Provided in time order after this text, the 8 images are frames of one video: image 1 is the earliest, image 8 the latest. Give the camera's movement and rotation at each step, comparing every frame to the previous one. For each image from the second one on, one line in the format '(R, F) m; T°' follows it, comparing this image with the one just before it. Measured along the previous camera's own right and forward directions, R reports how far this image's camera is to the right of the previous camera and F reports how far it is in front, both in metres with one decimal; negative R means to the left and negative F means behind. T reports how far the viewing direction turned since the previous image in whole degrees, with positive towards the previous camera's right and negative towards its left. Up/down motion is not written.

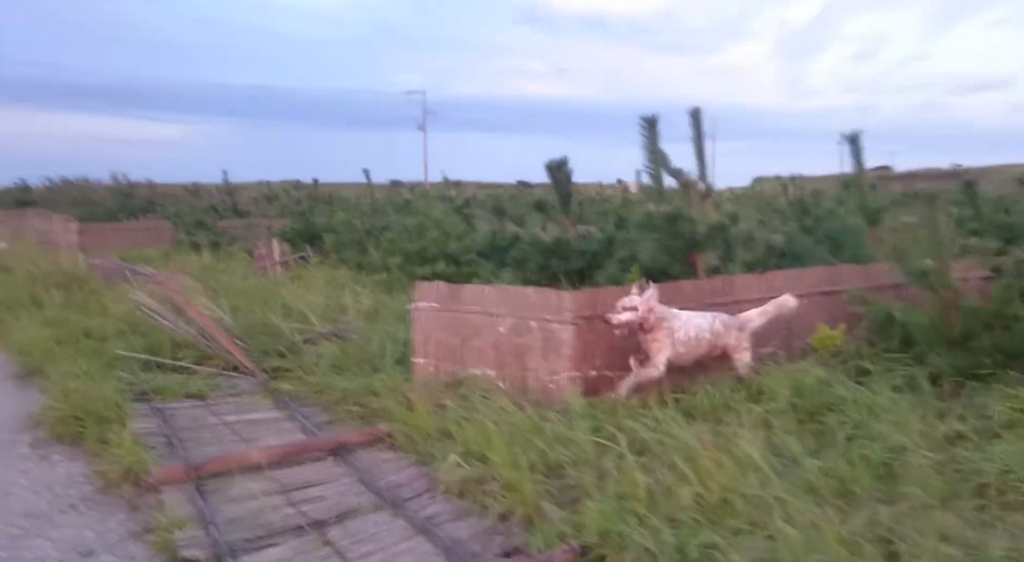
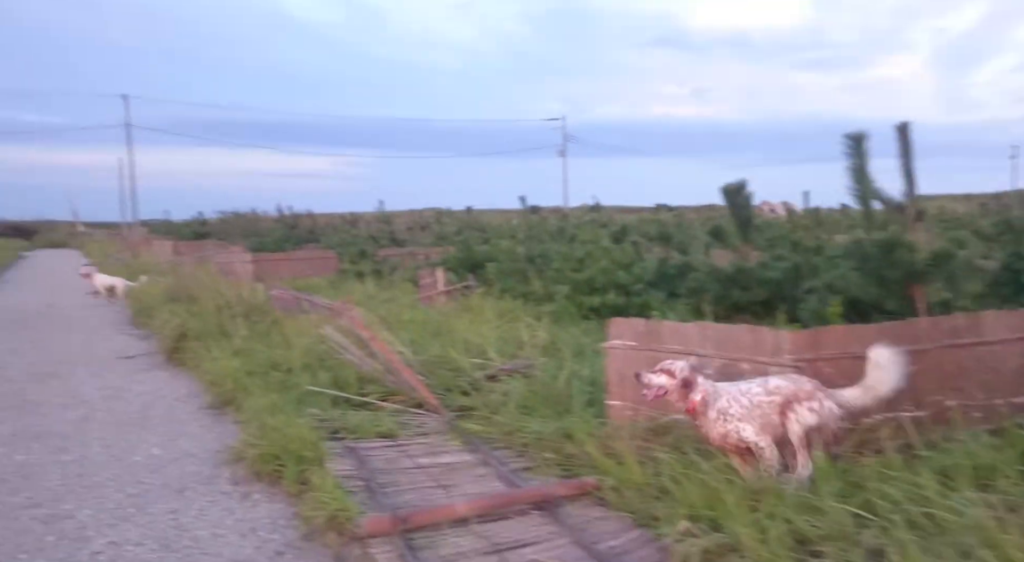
(-0.6, +0.5) m; -10°
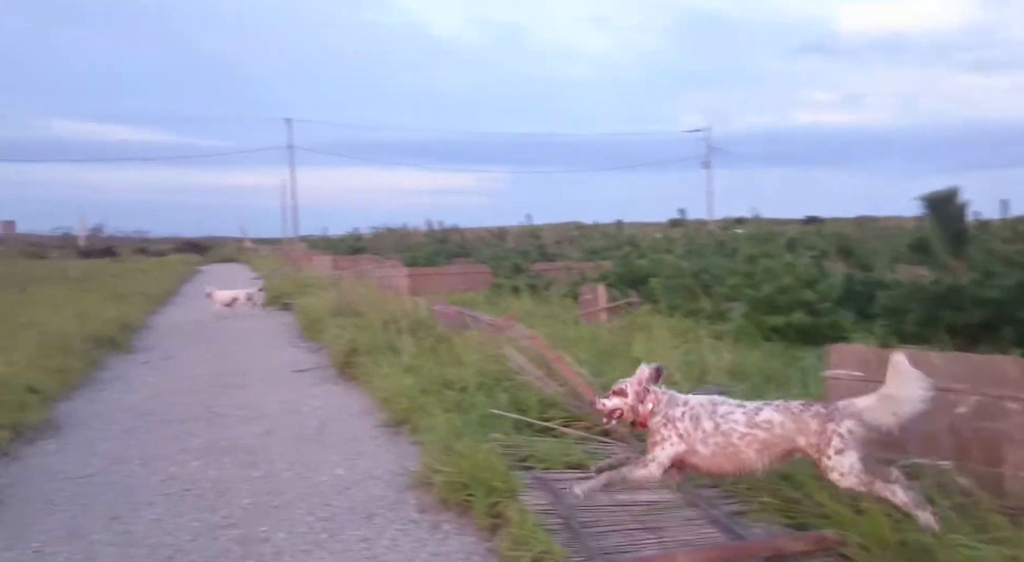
(-0.5, +0.5) m; -10°
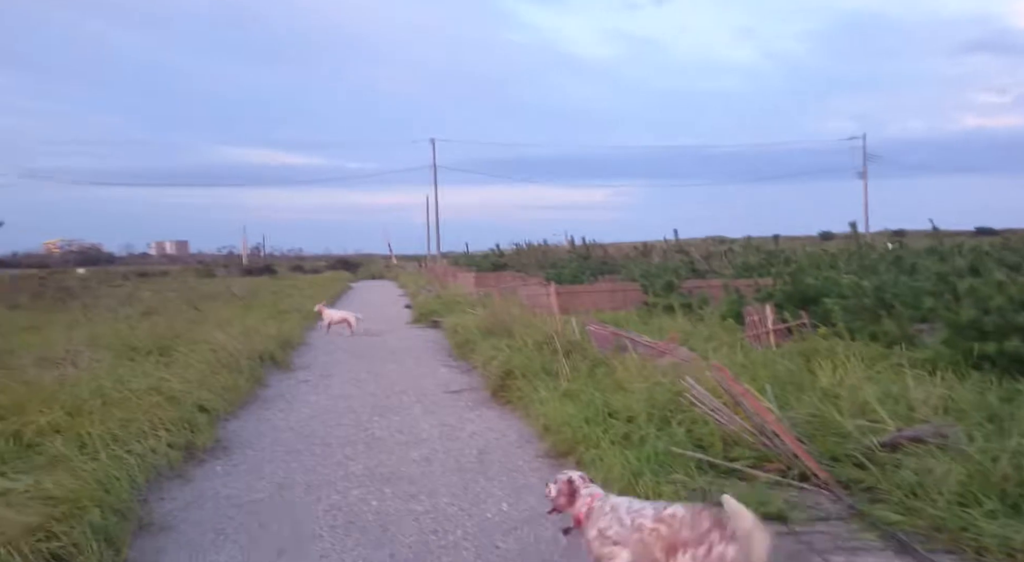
(-0.3, +0.5) m; -10°
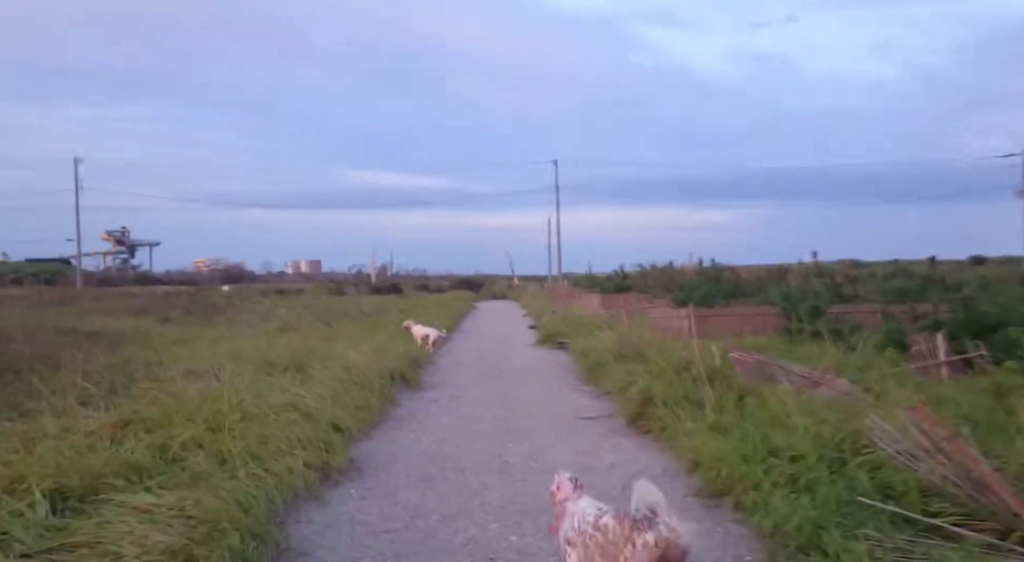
(-0.2, +0.4) m; -9°
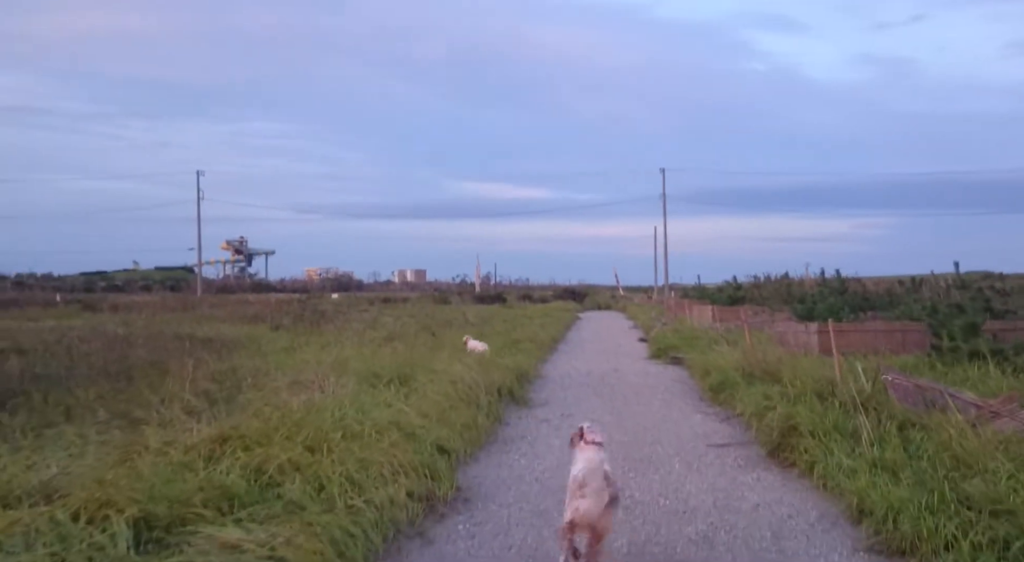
(-0.2, +0.7) m; -8°
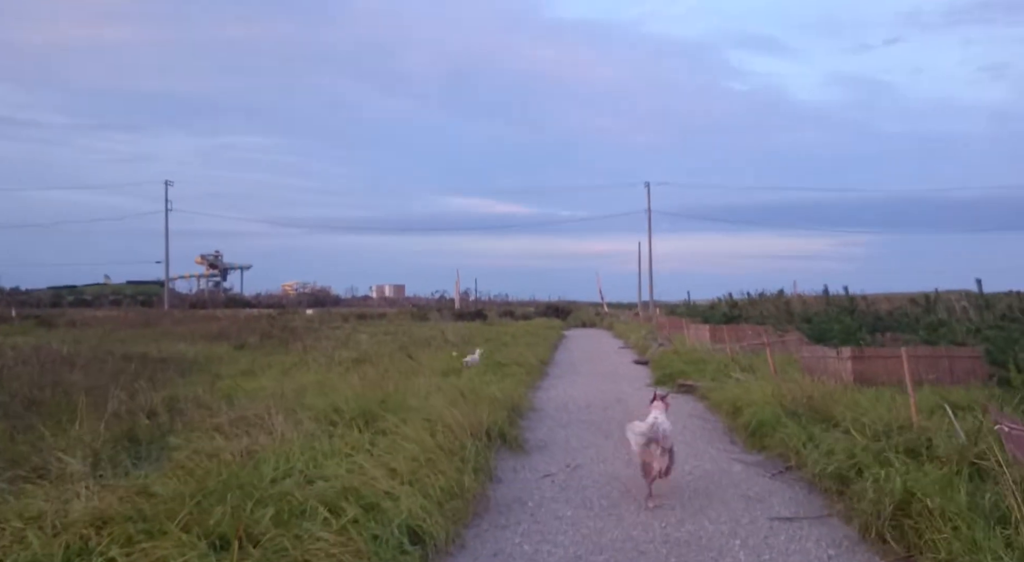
(-0.2, +1.9) m; +2°
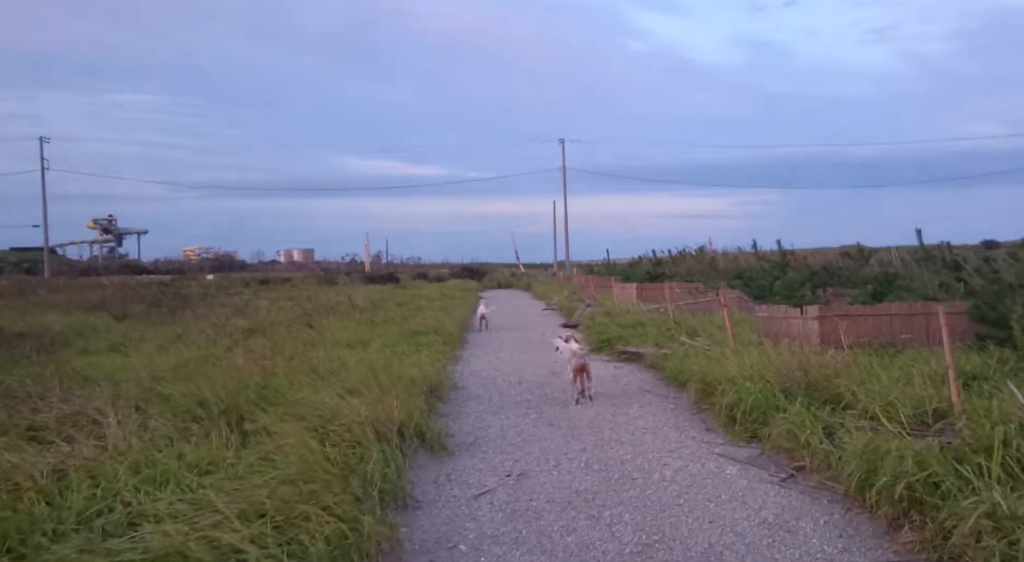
(0.0, +2.1) m; +7°
